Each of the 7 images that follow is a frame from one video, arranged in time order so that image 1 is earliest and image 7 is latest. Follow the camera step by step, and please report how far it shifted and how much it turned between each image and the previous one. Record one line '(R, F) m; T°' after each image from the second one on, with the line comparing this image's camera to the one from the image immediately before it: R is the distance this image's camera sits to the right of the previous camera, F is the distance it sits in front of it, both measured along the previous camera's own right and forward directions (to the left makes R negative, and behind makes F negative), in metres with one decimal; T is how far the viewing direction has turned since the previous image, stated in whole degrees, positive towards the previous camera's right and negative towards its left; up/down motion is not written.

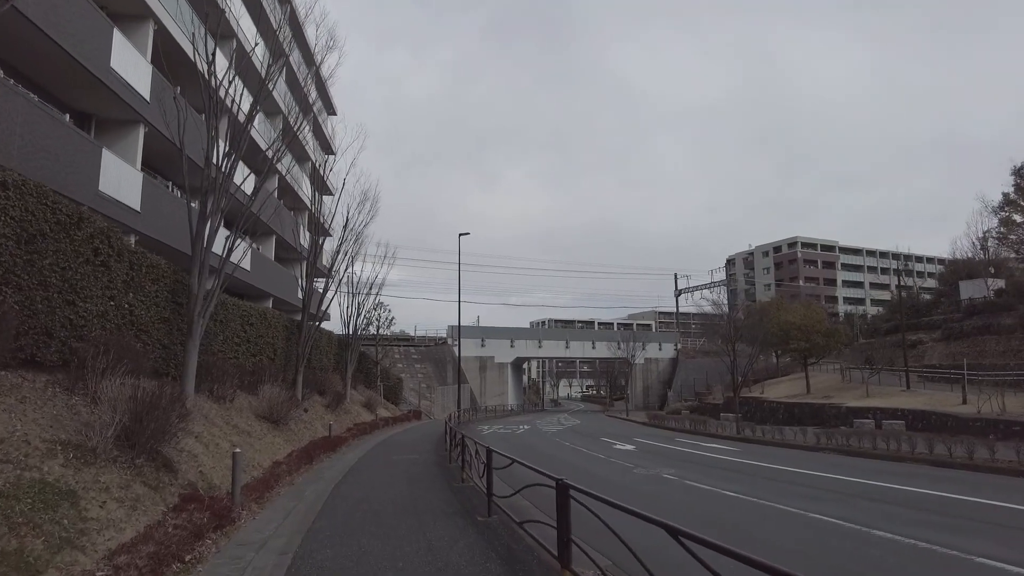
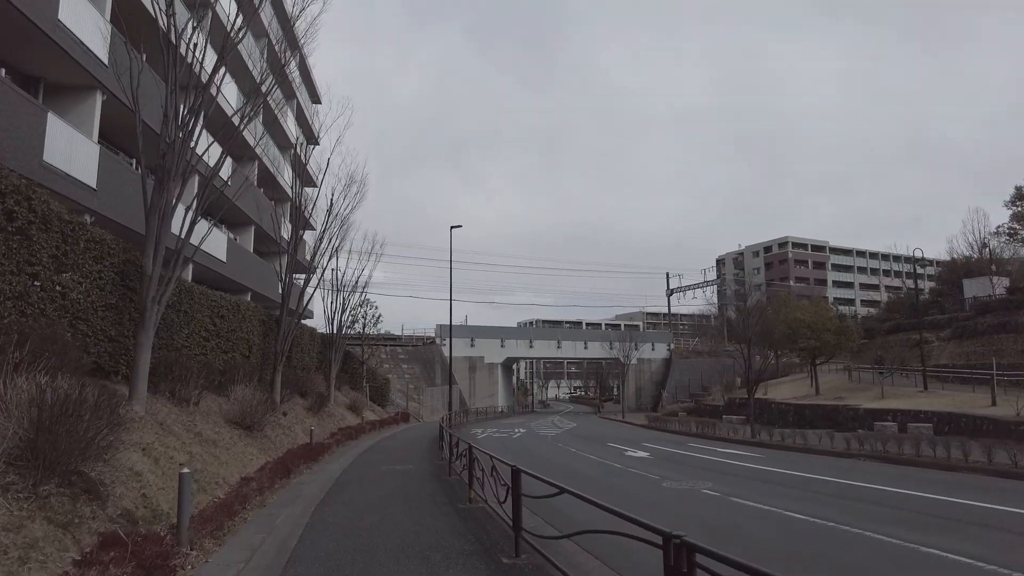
(-0.4, +1.6) m; +1°
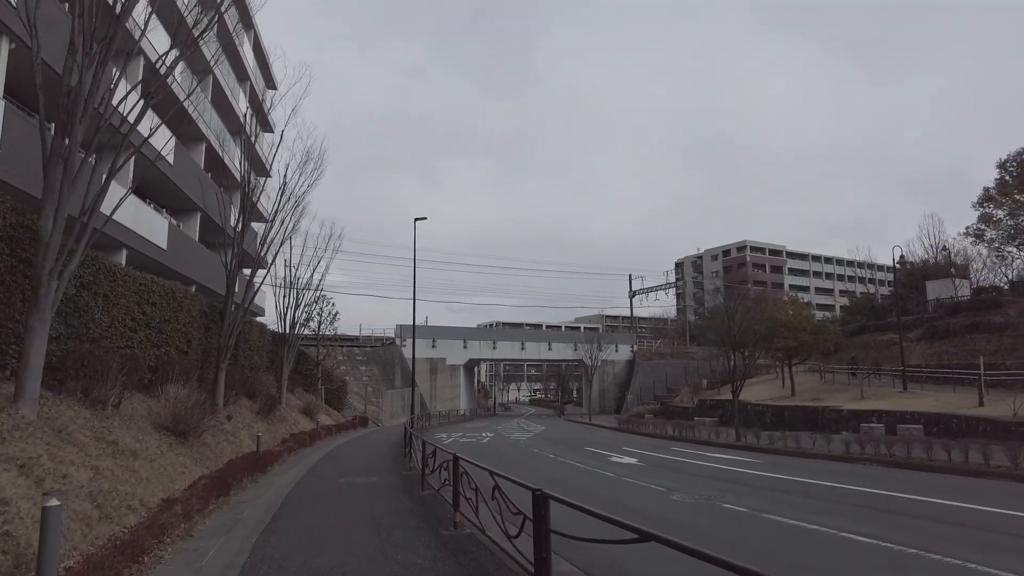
(-0.4, +1.5) m; +4°
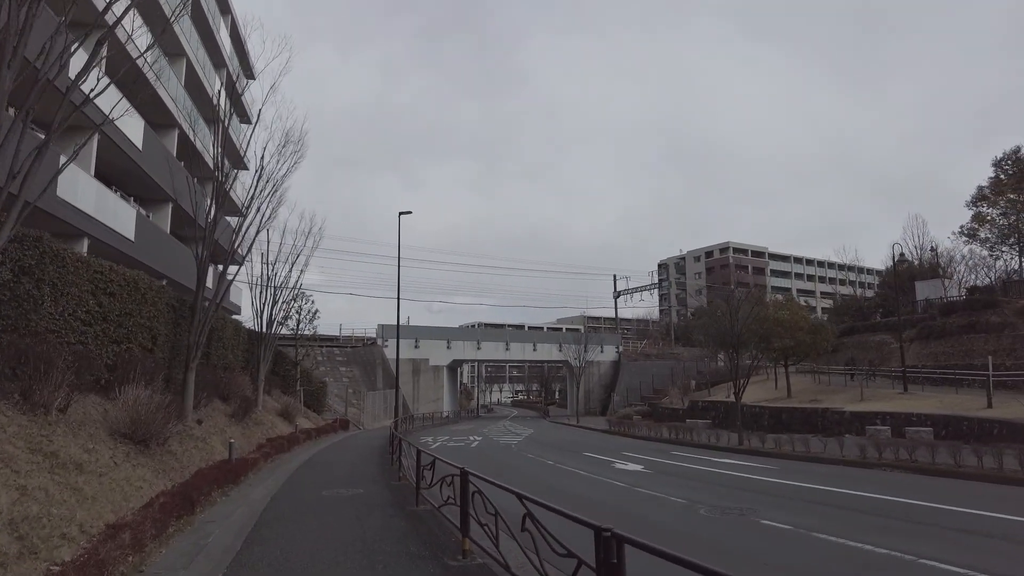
(-0.4, +1.0) m; +2°
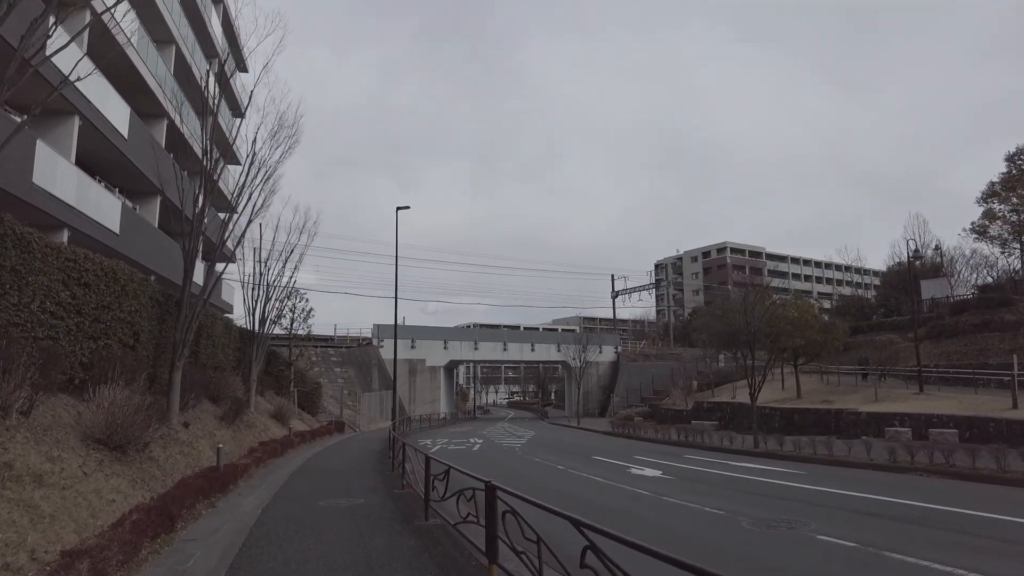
(-0.3, +0.8) m; +1°
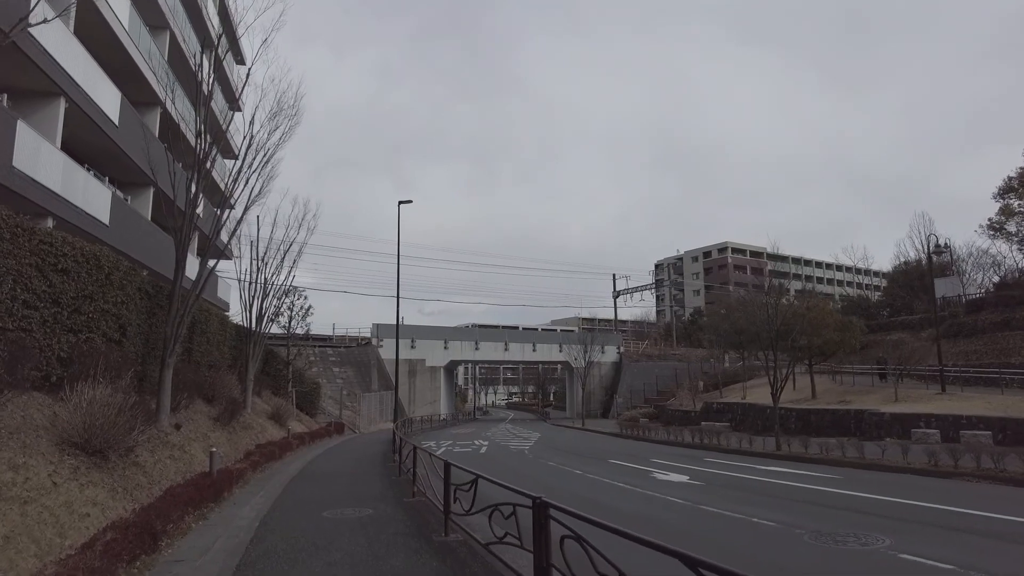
(-0.4, +0.8) m; 0°
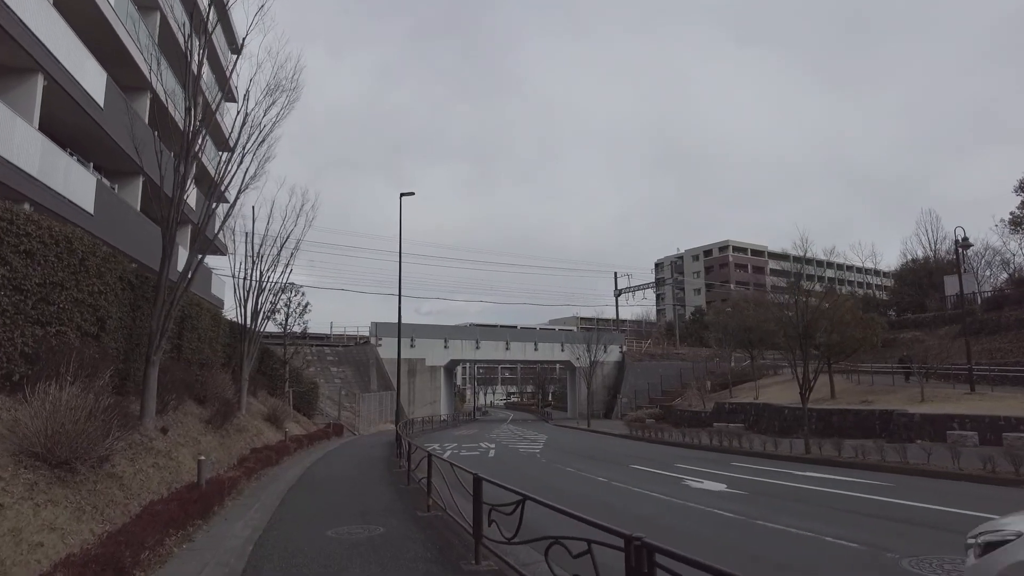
(-0.4, +1.0) m; 0°
